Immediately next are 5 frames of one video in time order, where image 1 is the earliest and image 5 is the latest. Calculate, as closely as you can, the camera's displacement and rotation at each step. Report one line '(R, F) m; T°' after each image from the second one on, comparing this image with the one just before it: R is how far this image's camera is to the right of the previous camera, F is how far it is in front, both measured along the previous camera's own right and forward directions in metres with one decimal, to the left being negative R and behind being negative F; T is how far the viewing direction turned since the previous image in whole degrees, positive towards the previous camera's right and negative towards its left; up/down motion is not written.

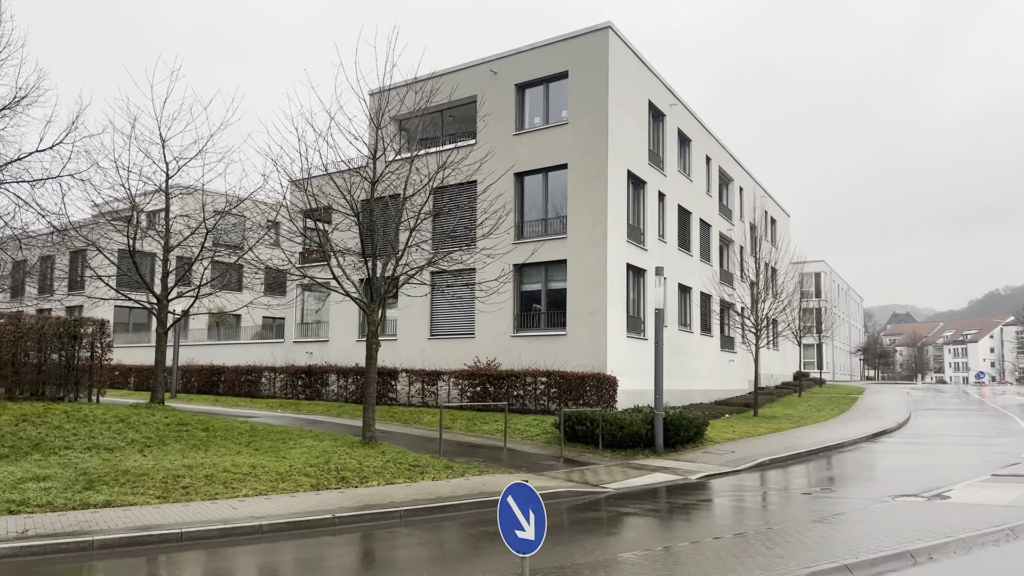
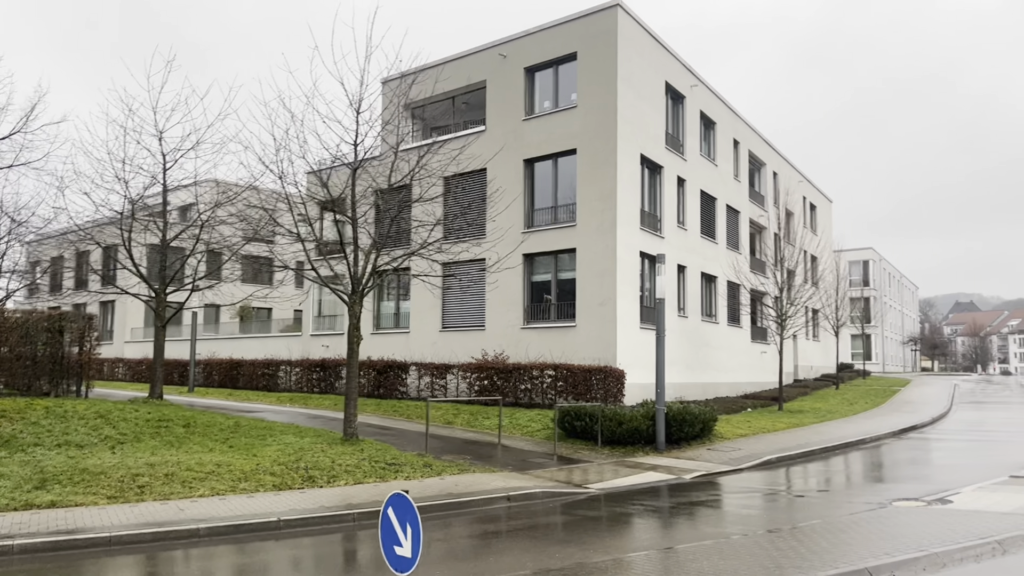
(+1.1, +0.8) m; -4°
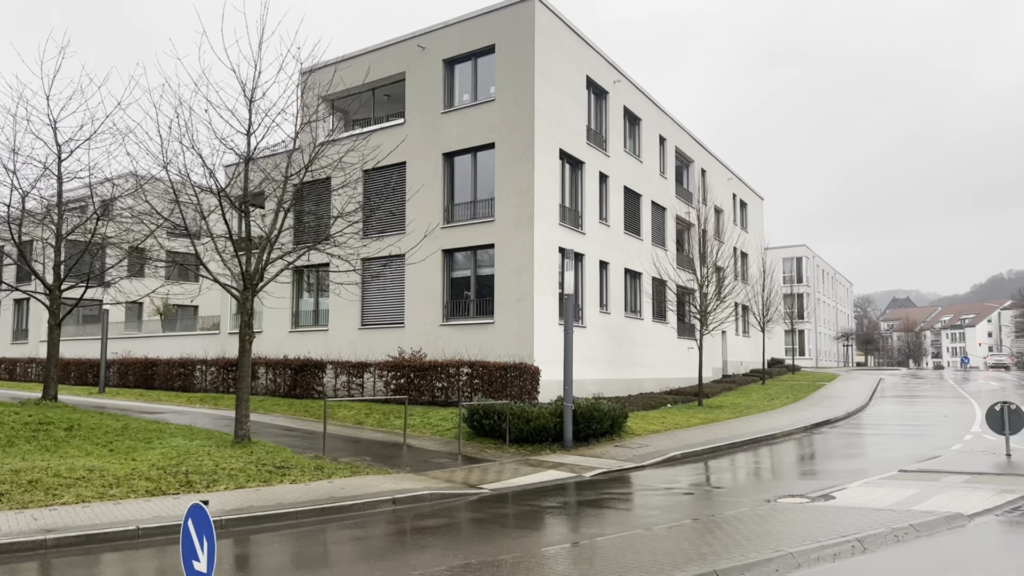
(+0.9, +0.3) m; +4°
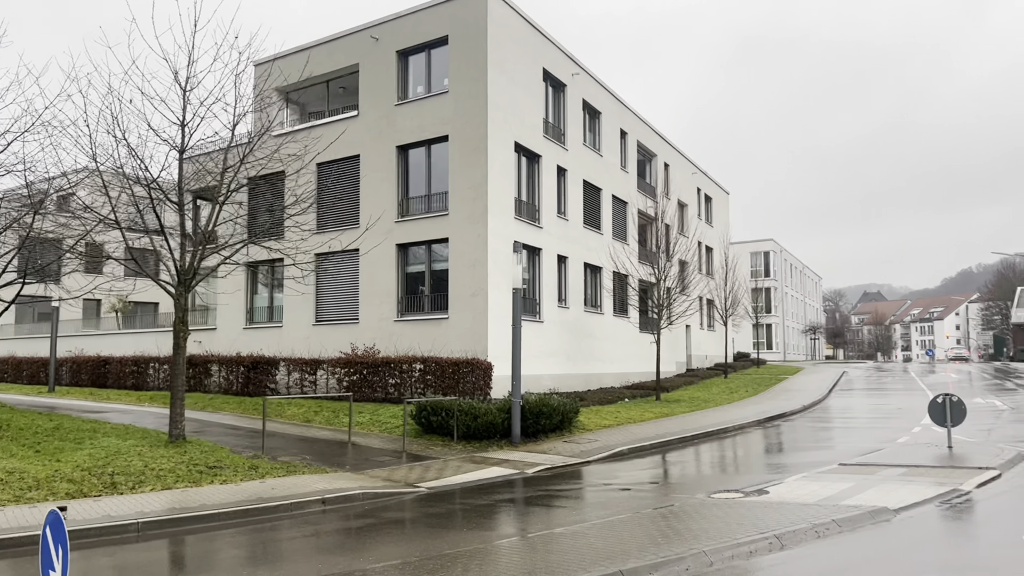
(+0.6, +0.2) m; +2°
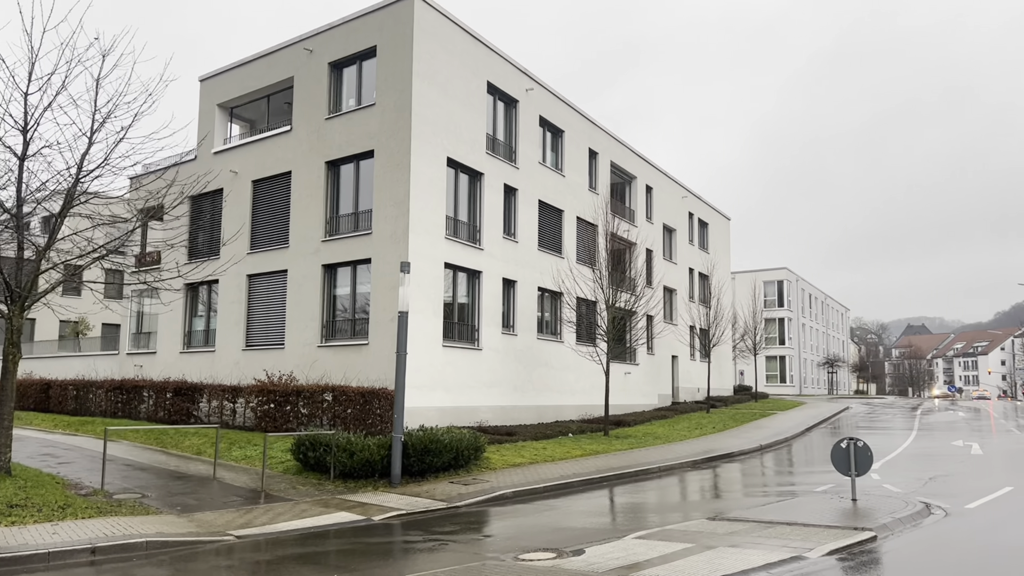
(+2.7, +1.4) m; -3°
